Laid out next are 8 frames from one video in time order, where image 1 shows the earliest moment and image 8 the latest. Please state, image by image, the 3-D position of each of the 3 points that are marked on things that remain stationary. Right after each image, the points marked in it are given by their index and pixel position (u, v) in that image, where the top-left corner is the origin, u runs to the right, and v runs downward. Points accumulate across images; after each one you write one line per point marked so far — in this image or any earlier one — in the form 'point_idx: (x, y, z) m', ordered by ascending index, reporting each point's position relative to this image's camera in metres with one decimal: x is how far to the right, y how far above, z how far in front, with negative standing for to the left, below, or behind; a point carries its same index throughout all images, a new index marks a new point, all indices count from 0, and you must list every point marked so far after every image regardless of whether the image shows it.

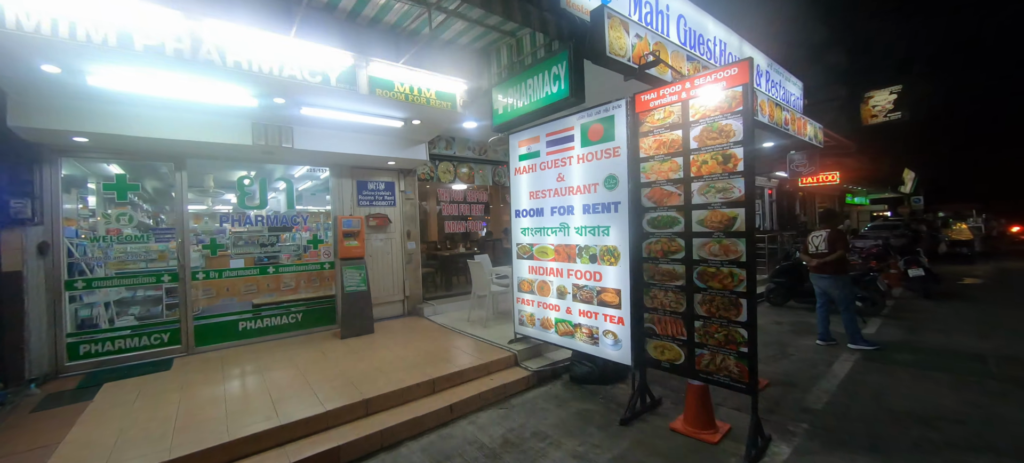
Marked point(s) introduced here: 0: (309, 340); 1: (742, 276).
0: (-2.6, -1.4, +4.8) m
1: (+1.6, -0.3, +2.6) m
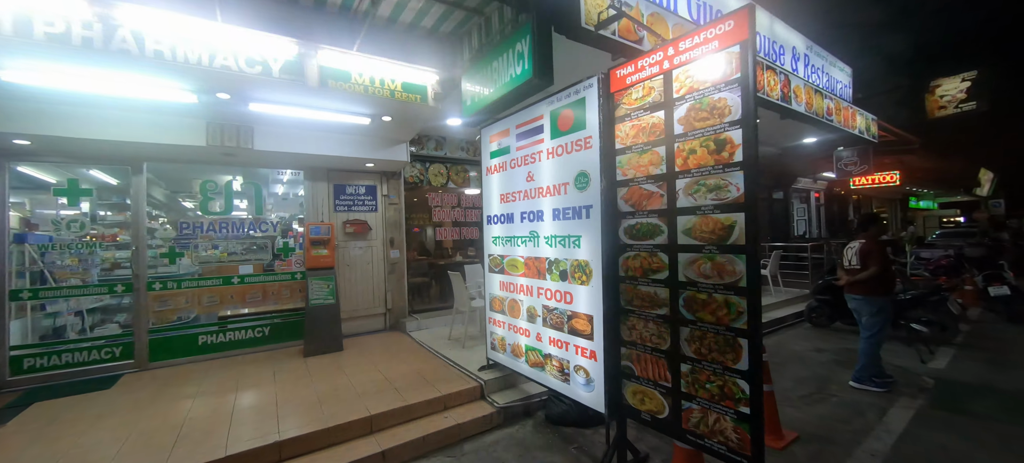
0: (-2.8, -1.5, +4.5) m
1: (+1.1, -0.4, +1.9) m
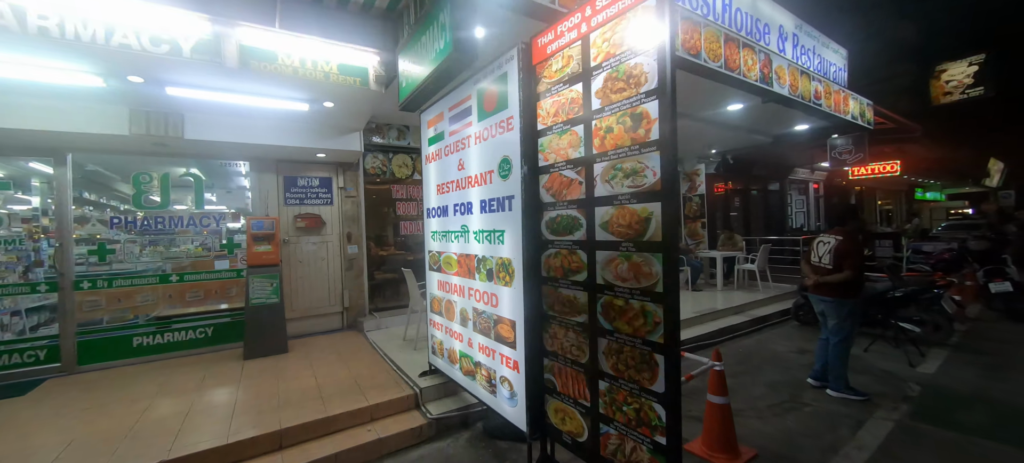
0: (-3.3, -1.4, +4.2) m
1: (+0.6, -0.4, +1.6) m
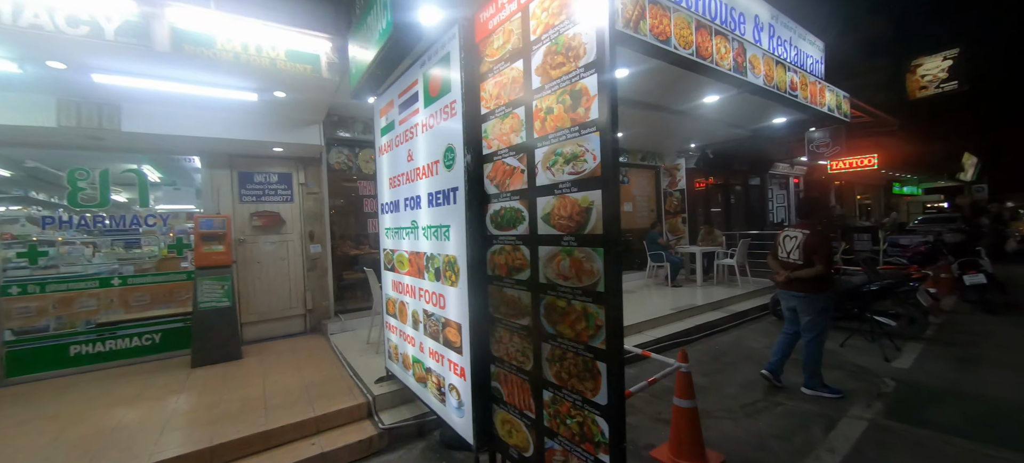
0: (-3.6, -1.4, +3.9) m
1: (+0.3, -0.3, +1.4) m
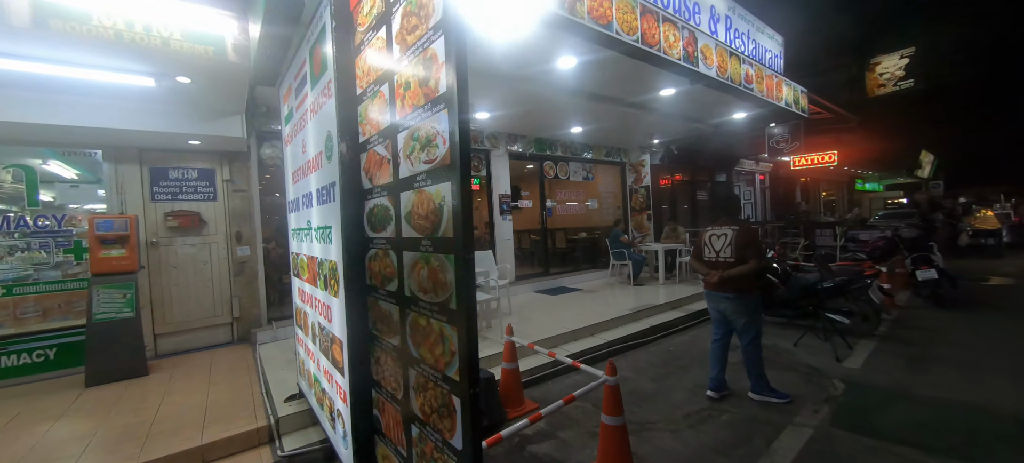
0: (-4.2, -1.4, +3.5) m
1: (-0.2, -0.3, +1.1) m
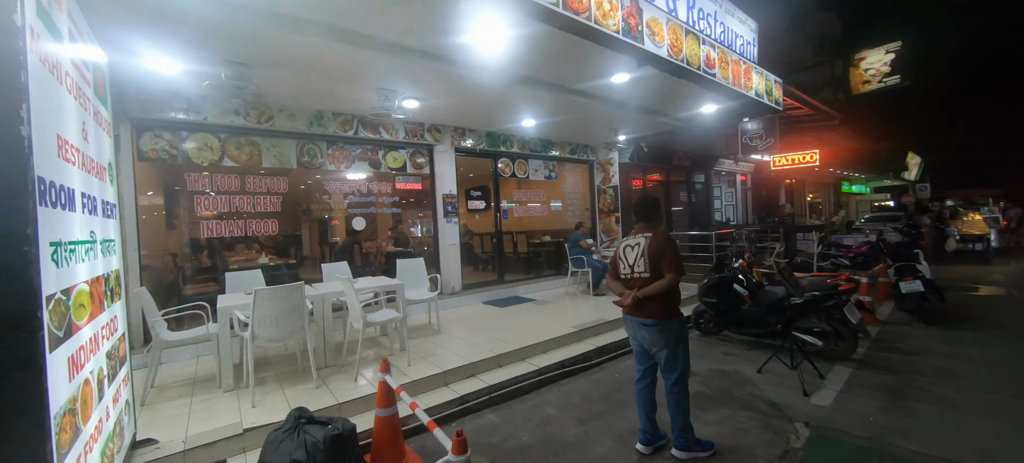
0: (-5.1, -1.5, +2.7) m
1: (-1.0, -0.4, +0.4) m
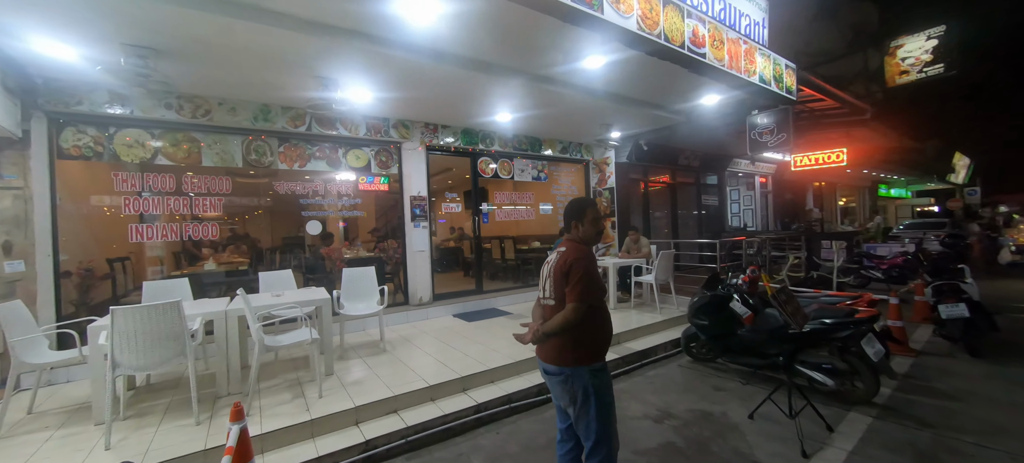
0: (-5.6, -1.5, +2.4) m
1: (-1.7, -0.4, -0.1) m
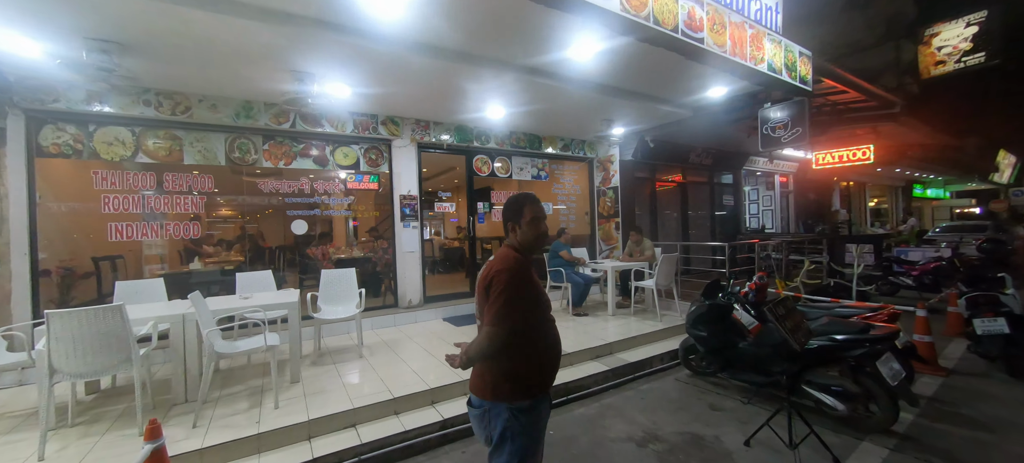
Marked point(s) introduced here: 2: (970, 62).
0: (-5.9, -1.5, +2.5) m
1: (-2.0, -0.4, -0.3) m
2: (+8.3, +3.2, +7.0) m
